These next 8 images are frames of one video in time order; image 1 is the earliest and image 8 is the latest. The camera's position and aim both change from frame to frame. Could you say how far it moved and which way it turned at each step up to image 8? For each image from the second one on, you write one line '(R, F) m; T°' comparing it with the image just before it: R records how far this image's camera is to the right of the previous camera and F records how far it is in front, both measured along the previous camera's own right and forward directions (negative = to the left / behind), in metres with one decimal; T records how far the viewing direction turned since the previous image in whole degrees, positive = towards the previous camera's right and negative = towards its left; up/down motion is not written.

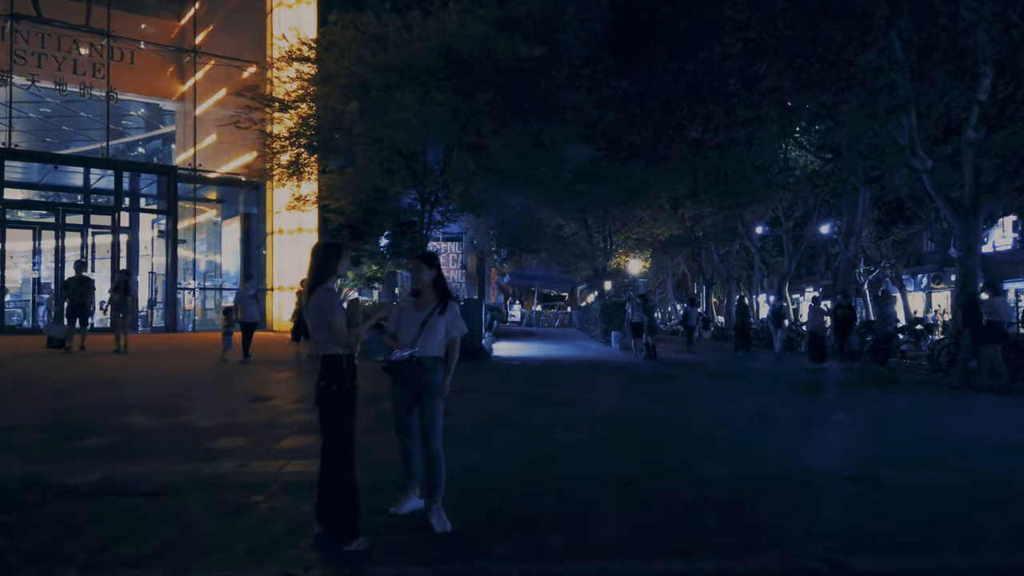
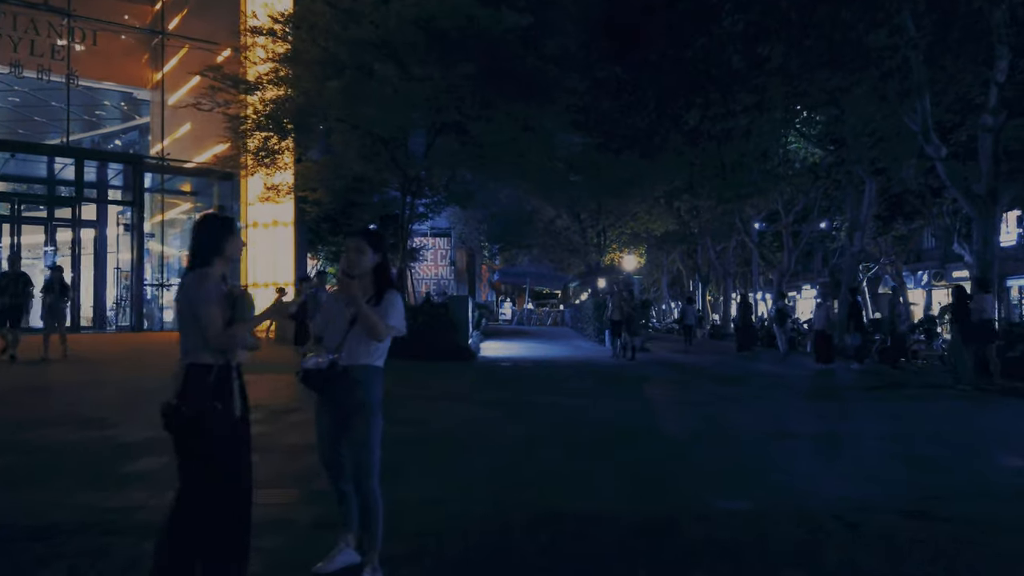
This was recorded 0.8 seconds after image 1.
(+0.2, +1.3) m; 0°
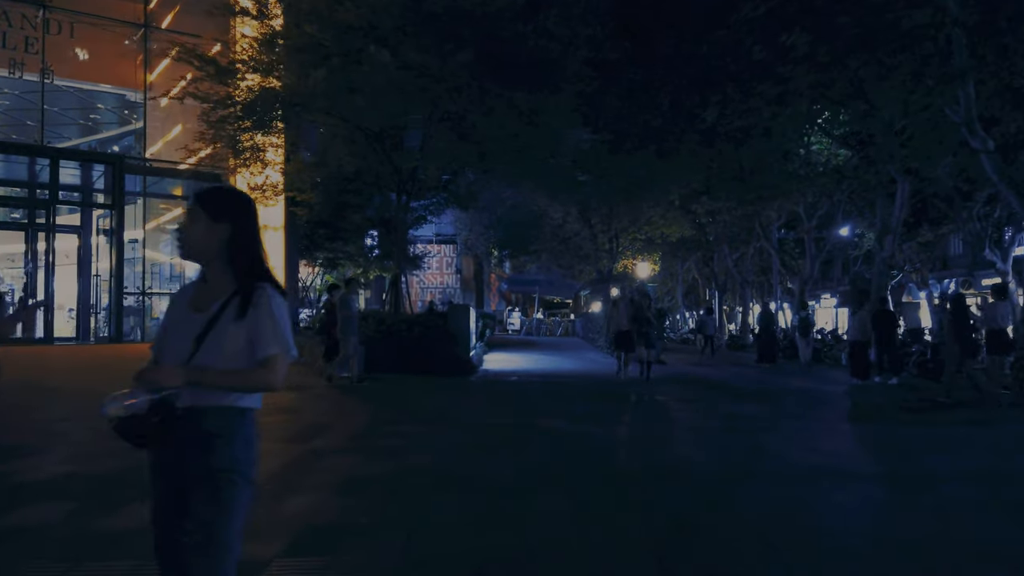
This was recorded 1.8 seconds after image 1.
(+0.2, +1.5) m; -1°
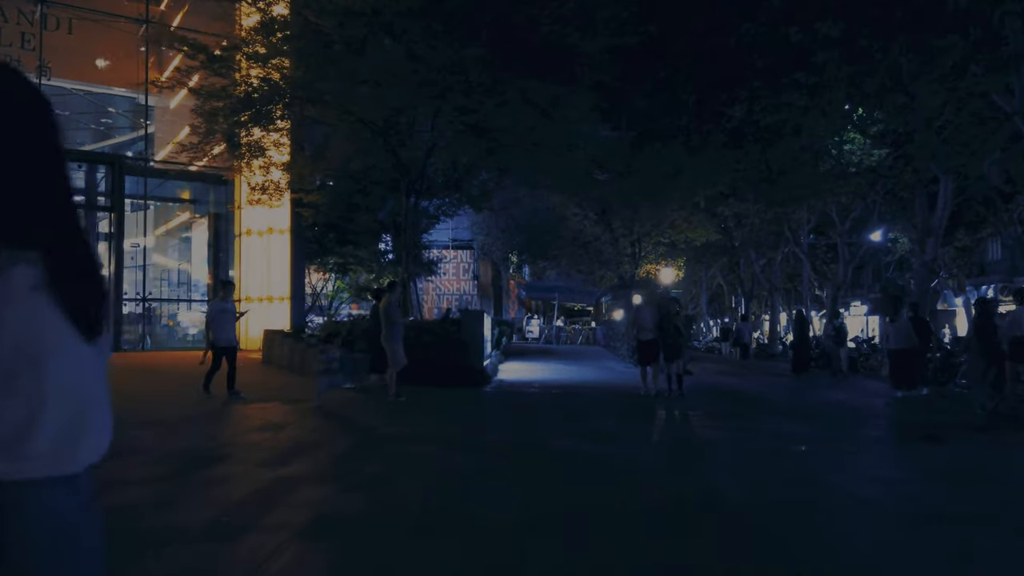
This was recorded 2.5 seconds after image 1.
(+0.1, +1.1) m; -2°
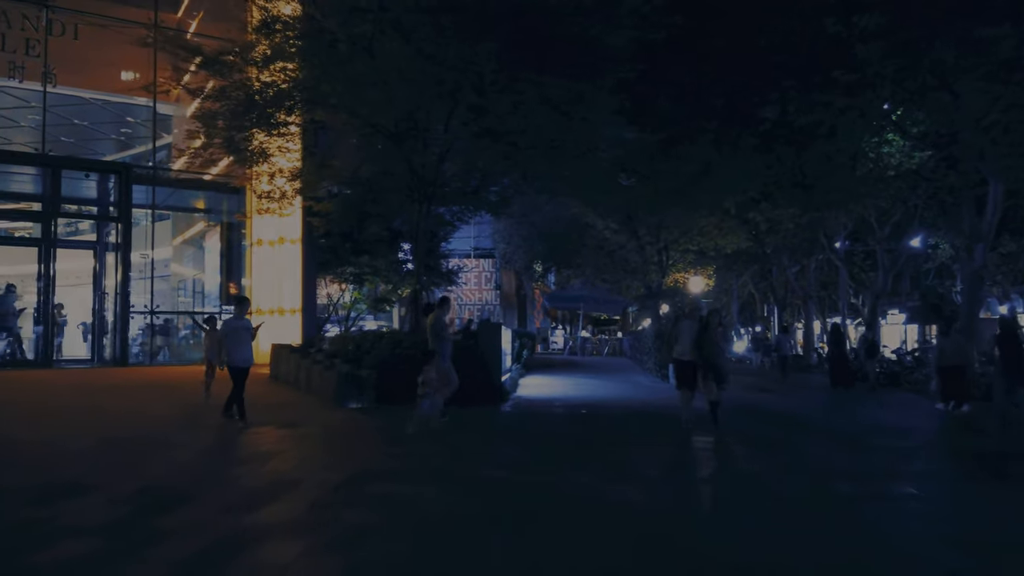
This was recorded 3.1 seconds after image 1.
(+0.2, +0.9) m; -2°
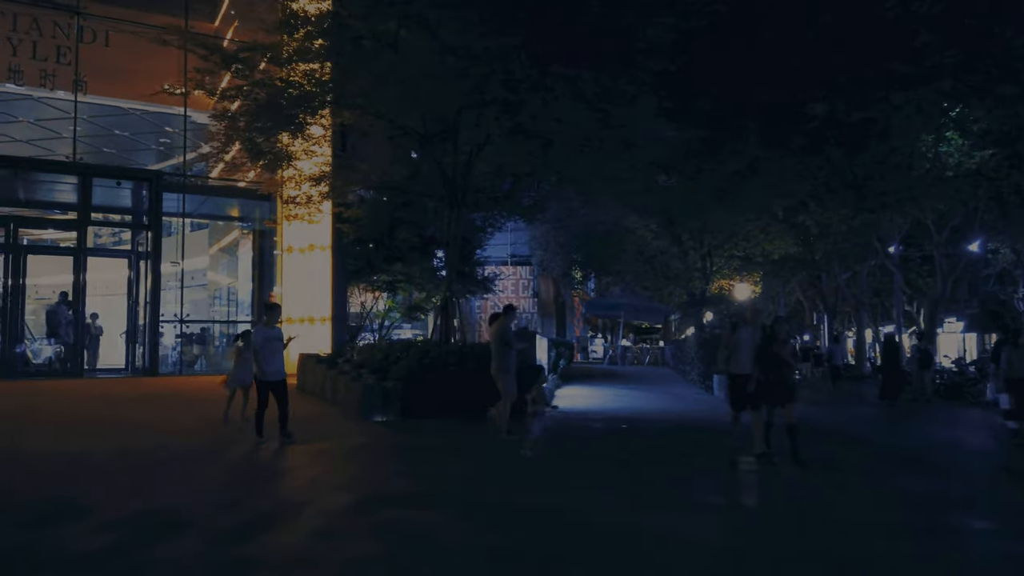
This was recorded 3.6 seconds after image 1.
(+0.1, +0.7) m; -3°
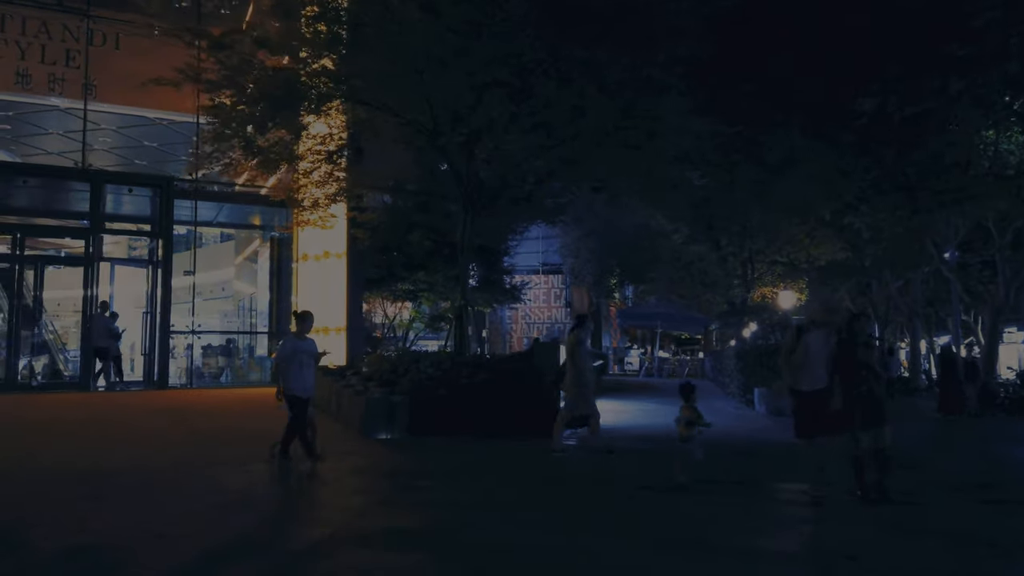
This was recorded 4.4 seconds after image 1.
(+0.4, +1.1) m; -3°
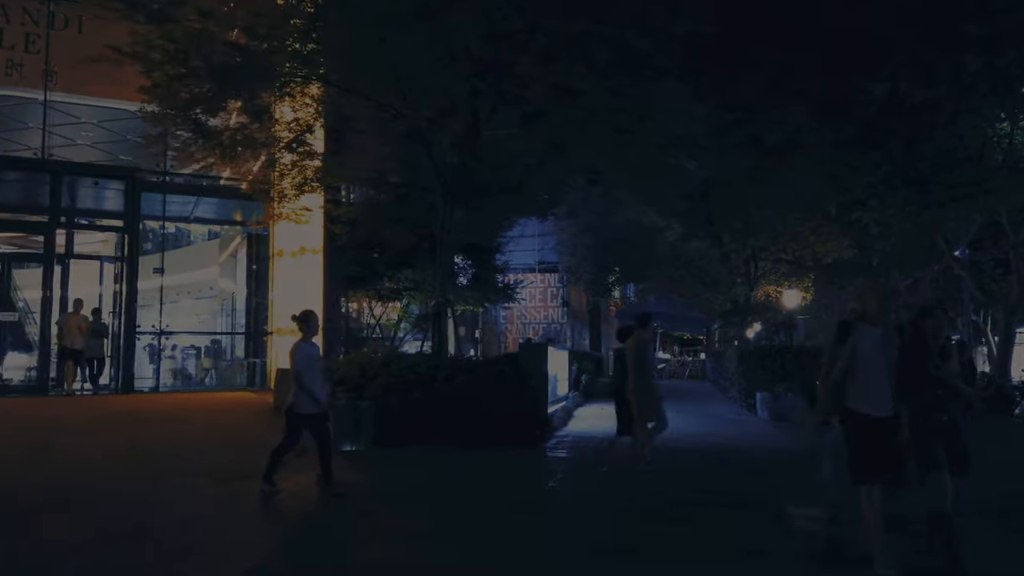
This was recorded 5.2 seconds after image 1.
(+0.4, +1.0) m; 0°
